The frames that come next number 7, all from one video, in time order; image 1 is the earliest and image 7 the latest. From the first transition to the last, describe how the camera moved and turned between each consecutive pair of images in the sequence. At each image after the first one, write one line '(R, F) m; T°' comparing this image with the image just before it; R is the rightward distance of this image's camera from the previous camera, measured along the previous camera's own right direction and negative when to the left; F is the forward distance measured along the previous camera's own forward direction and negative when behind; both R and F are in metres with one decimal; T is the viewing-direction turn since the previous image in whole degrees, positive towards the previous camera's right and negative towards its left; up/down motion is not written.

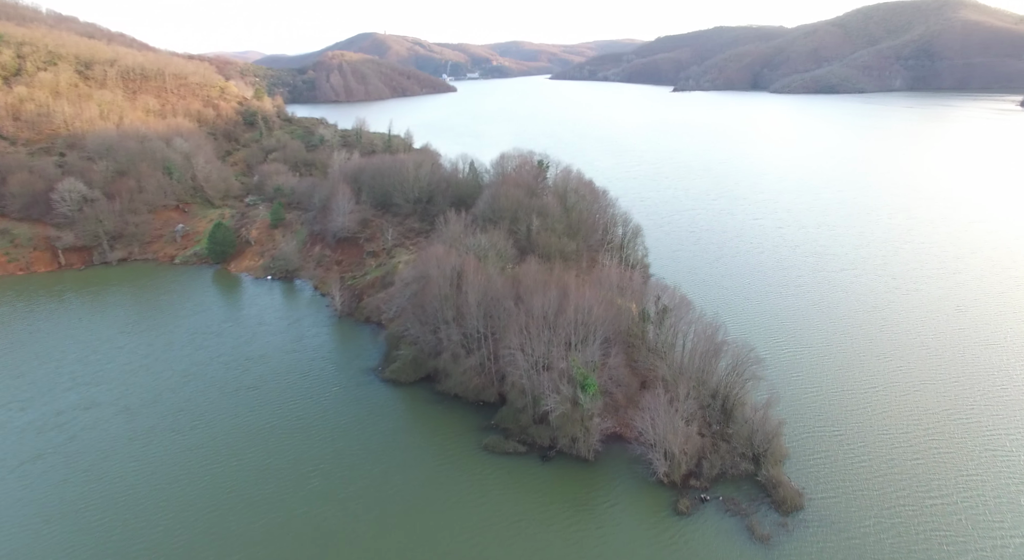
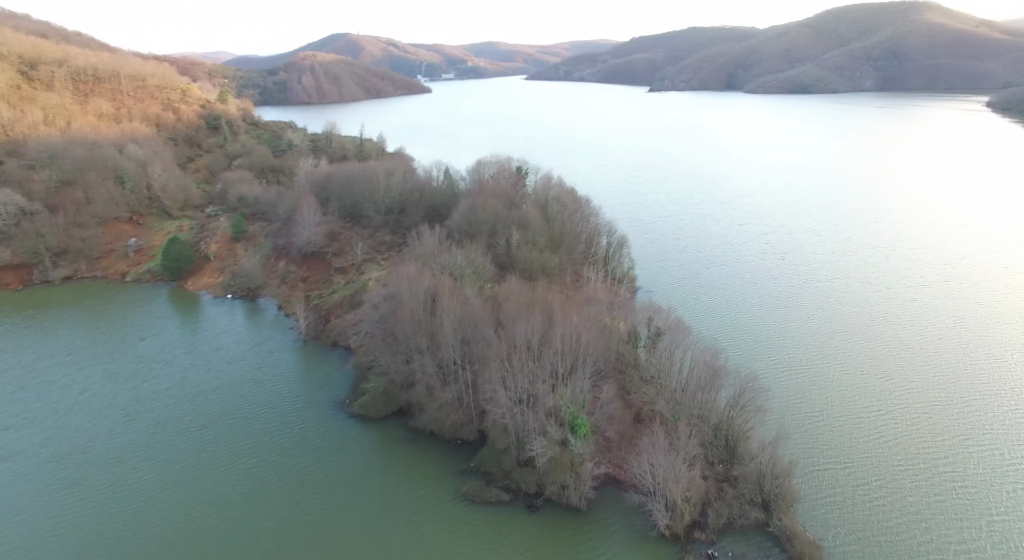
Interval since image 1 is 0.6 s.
(0.0, +2.1) m; +2°
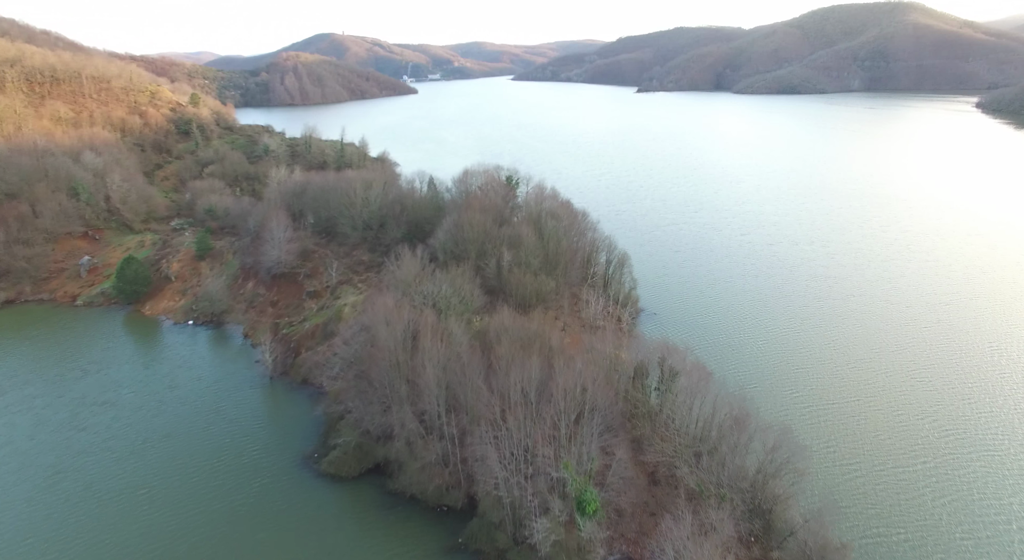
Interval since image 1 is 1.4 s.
(-0.1, +2.9) m; +1°
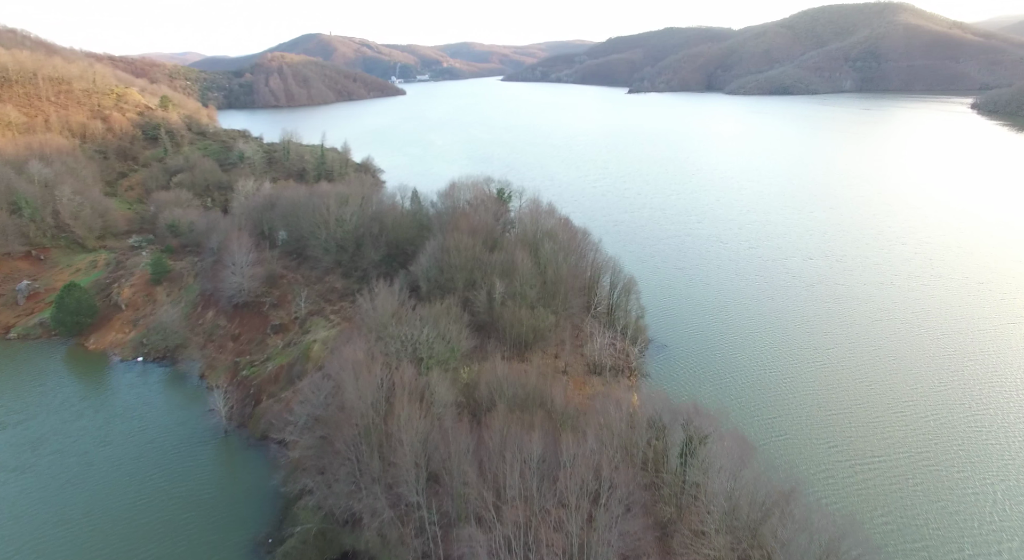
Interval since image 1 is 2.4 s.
(-0.1, +3.4) m; +1°
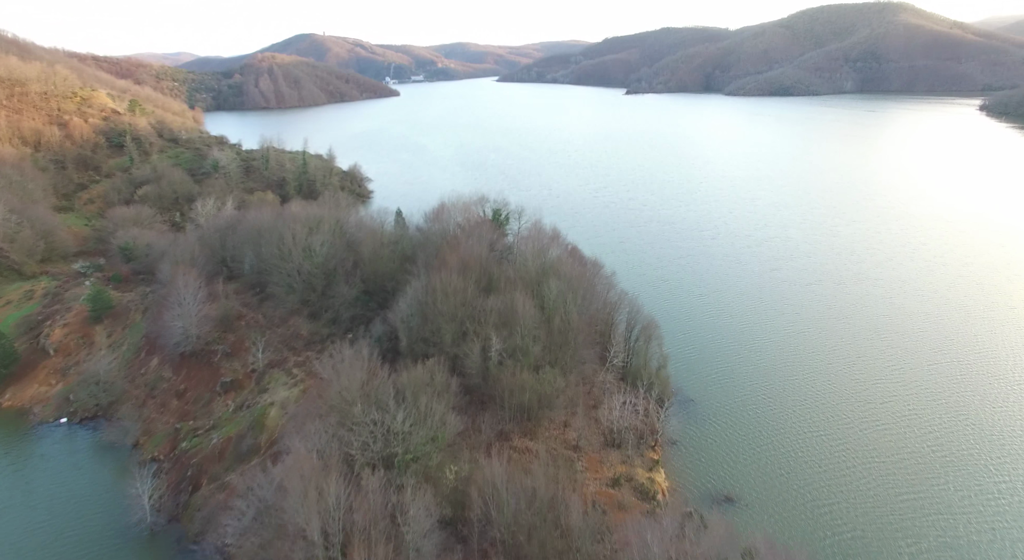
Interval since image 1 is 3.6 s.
(-0.1, +4.3) m; 0°
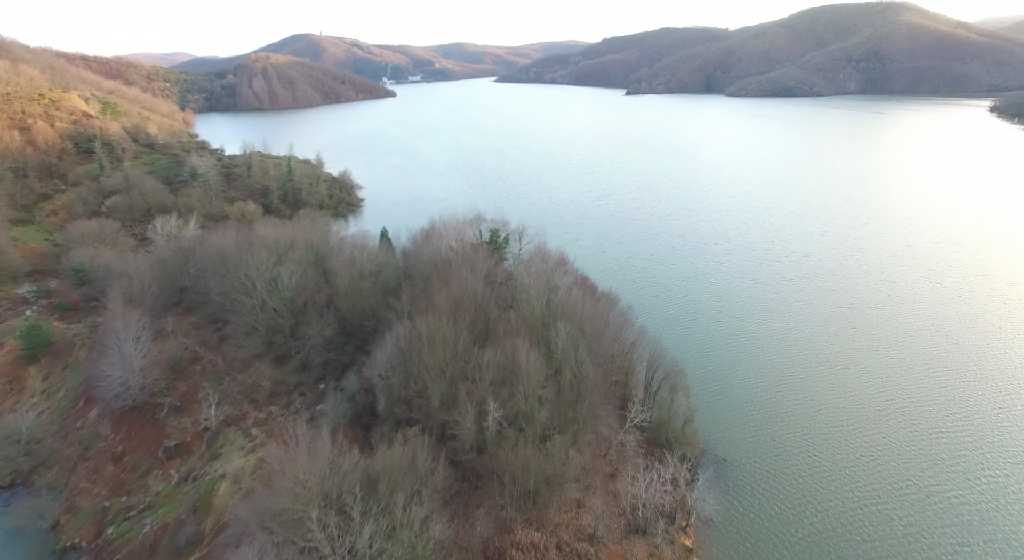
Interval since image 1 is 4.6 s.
(-0.1, +3.5) m; 0°
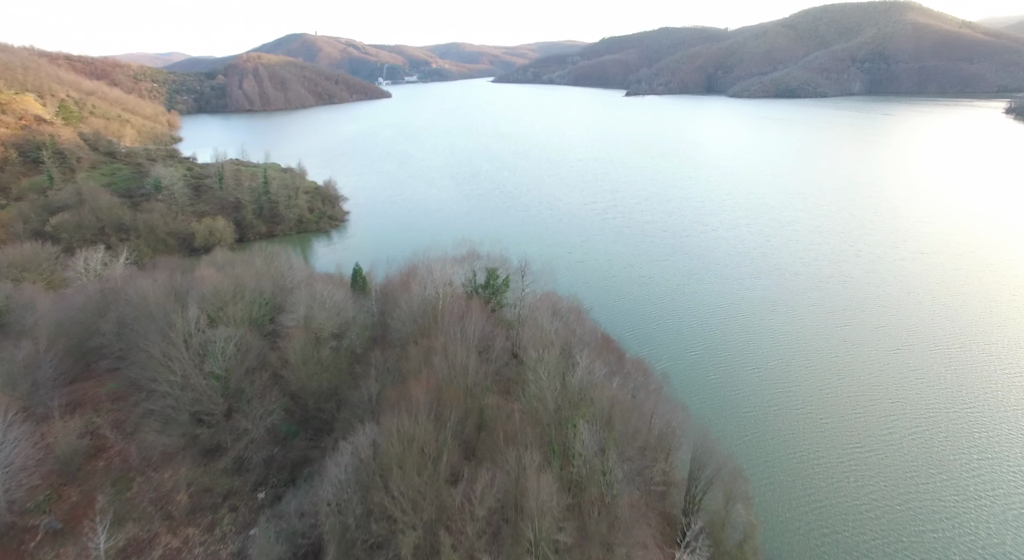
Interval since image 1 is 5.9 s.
(-0.1, +4.9) m; 0°
